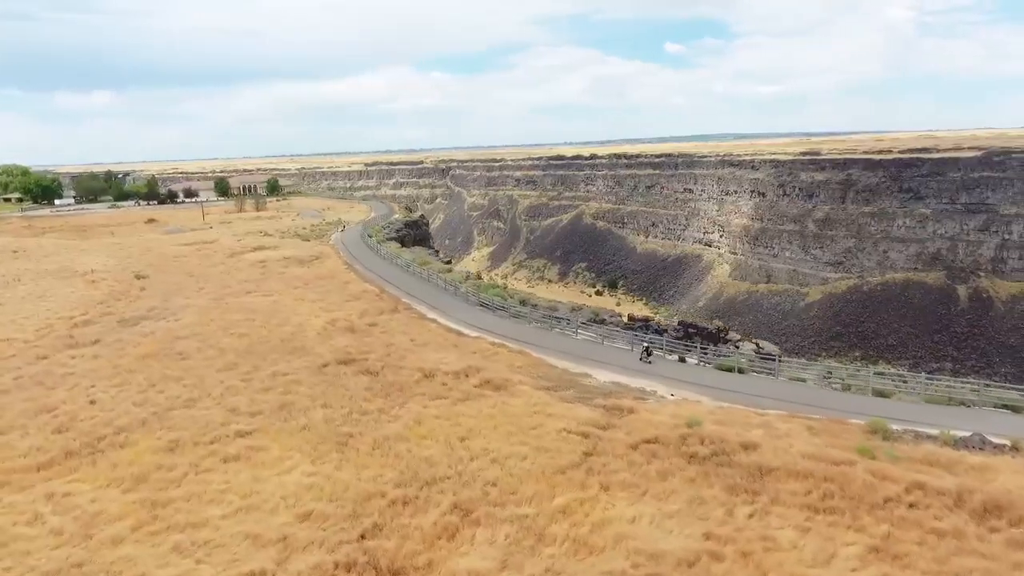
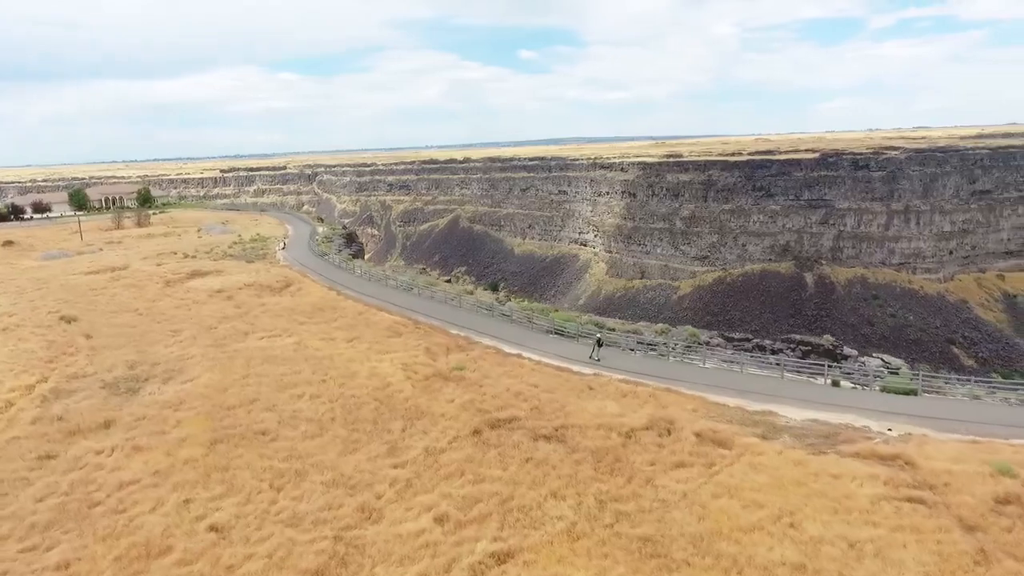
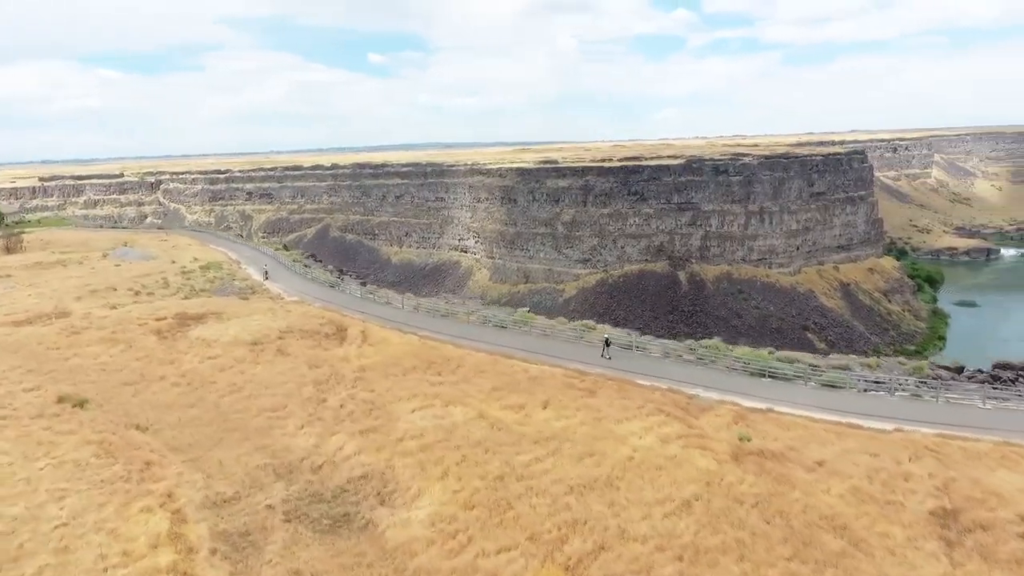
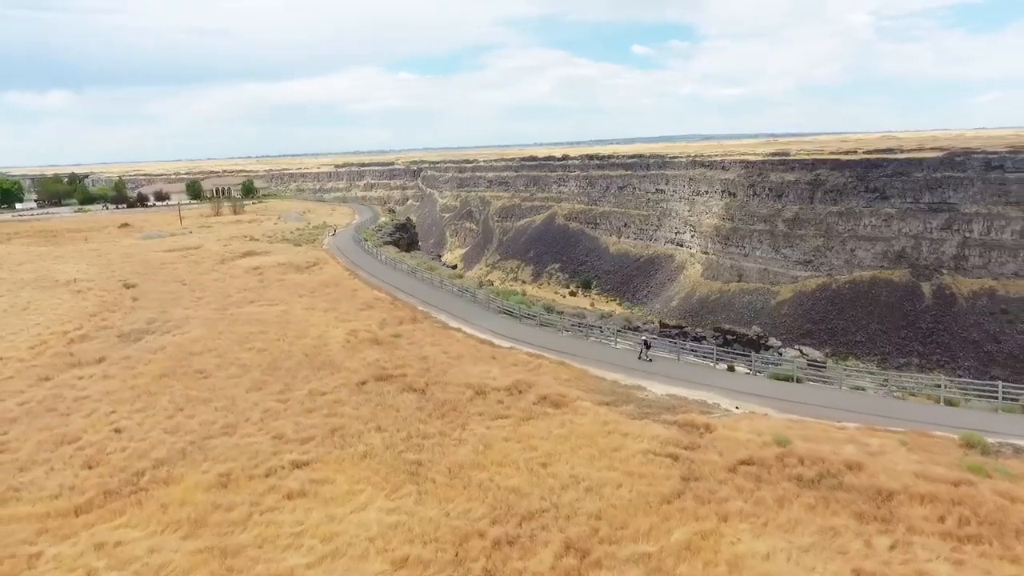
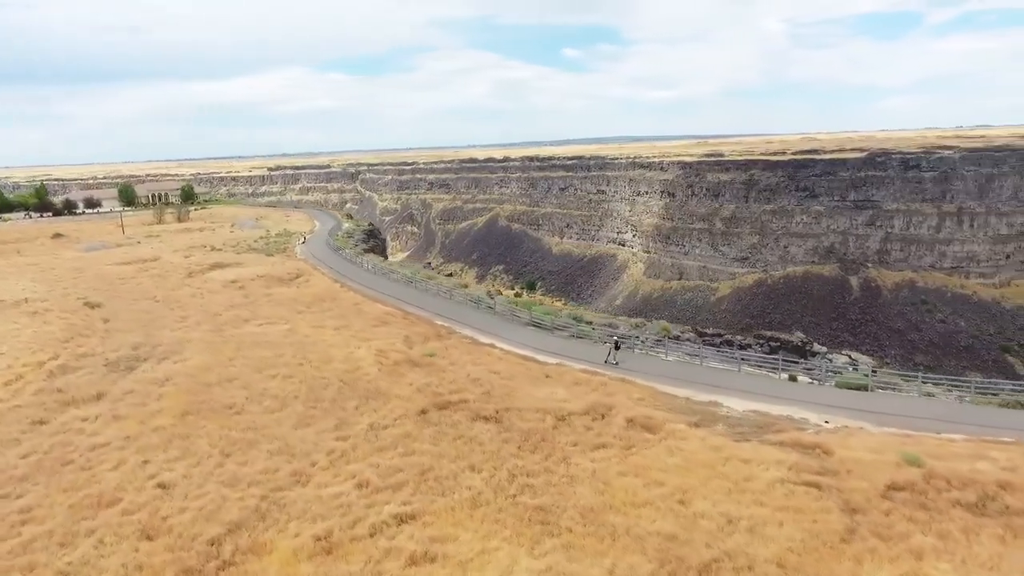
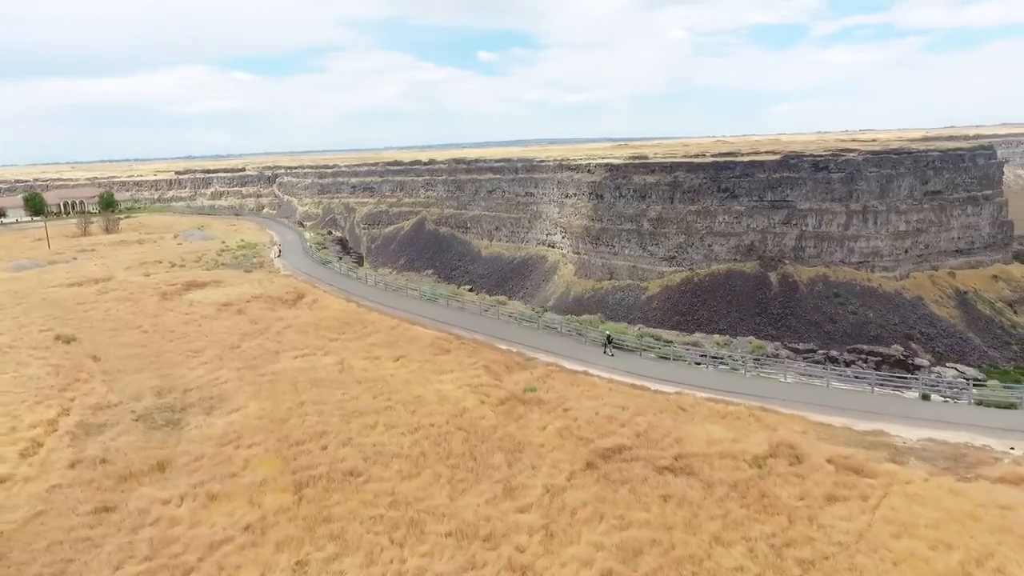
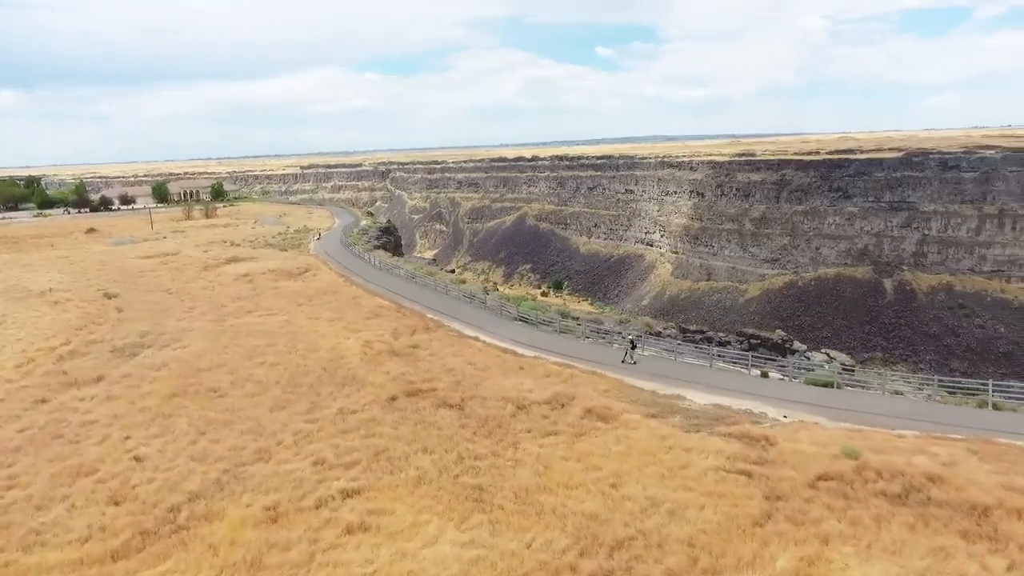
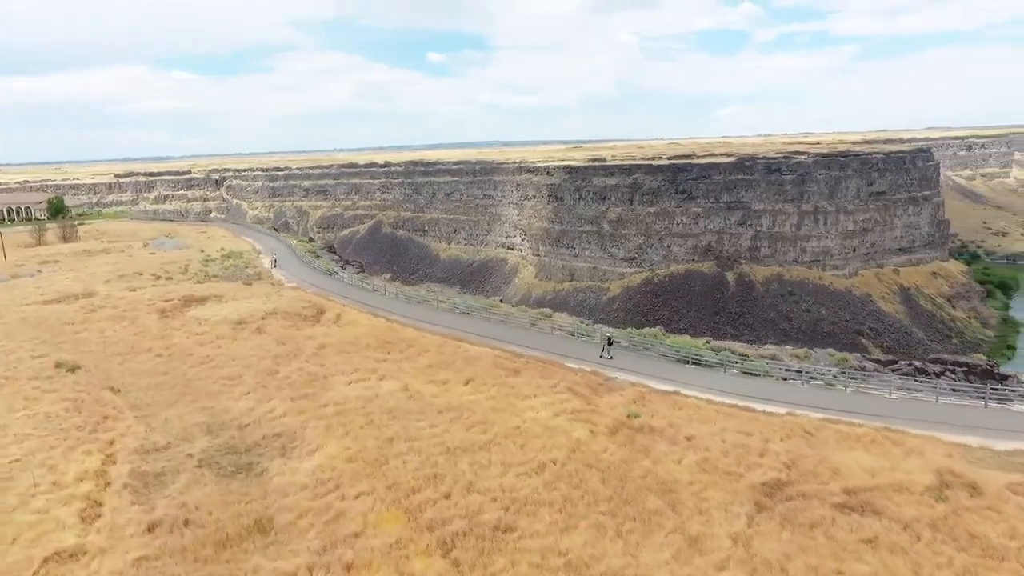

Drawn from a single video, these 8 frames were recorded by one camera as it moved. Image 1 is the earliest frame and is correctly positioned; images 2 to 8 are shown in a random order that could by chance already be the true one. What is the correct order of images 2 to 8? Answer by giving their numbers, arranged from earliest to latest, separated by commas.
4, 7, 5, 2, 6, 8, 3
